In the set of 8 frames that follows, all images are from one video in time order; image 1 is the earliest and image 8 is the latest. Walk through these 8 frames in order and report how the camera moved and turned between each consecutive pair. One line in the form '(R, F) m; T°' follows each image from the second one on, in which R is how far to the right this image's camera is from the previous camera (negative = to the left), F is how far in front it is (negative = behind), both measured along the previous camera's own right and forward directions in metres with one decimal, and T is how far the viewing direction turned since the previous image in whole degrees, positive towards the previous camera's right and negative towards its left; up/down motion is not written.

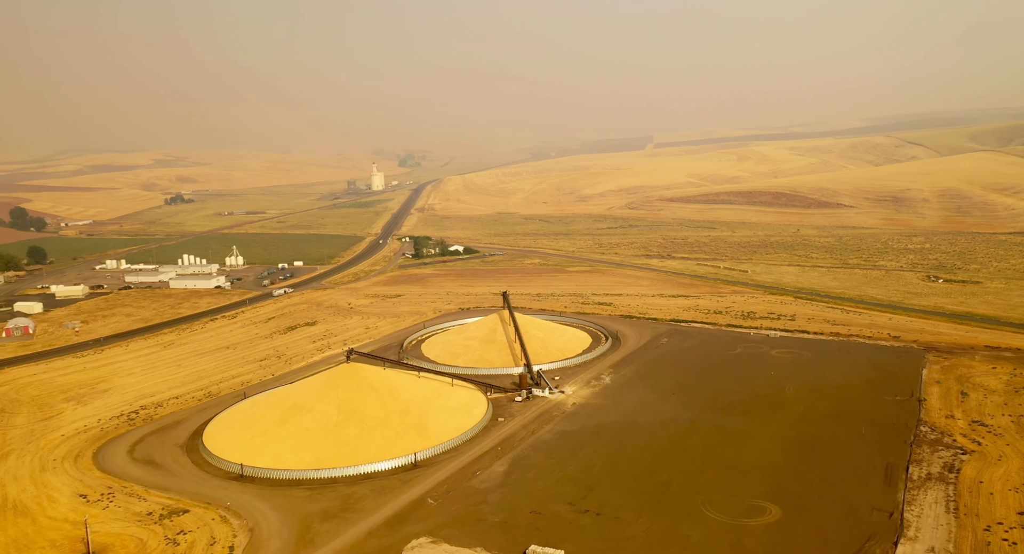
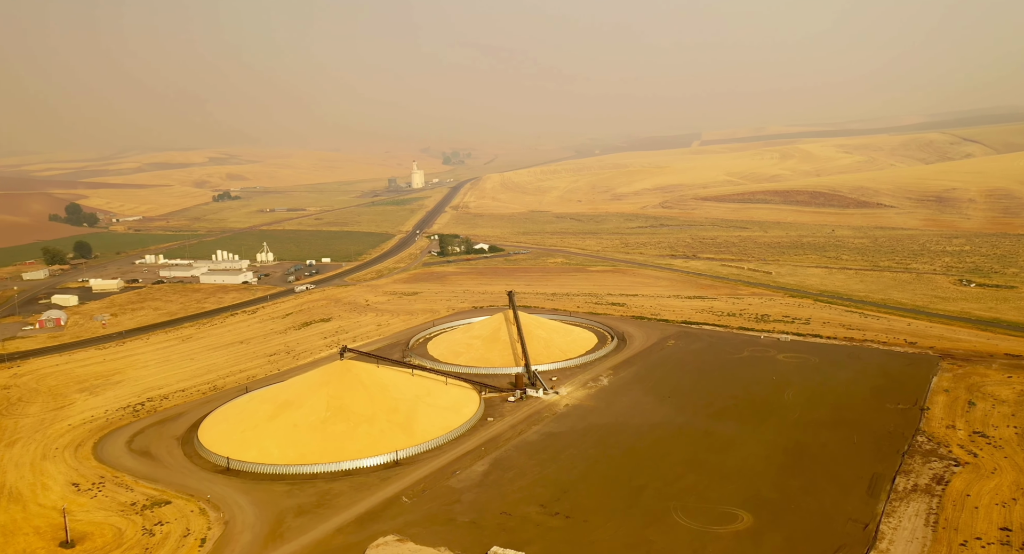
(+1.8, +0.1) m; -3°
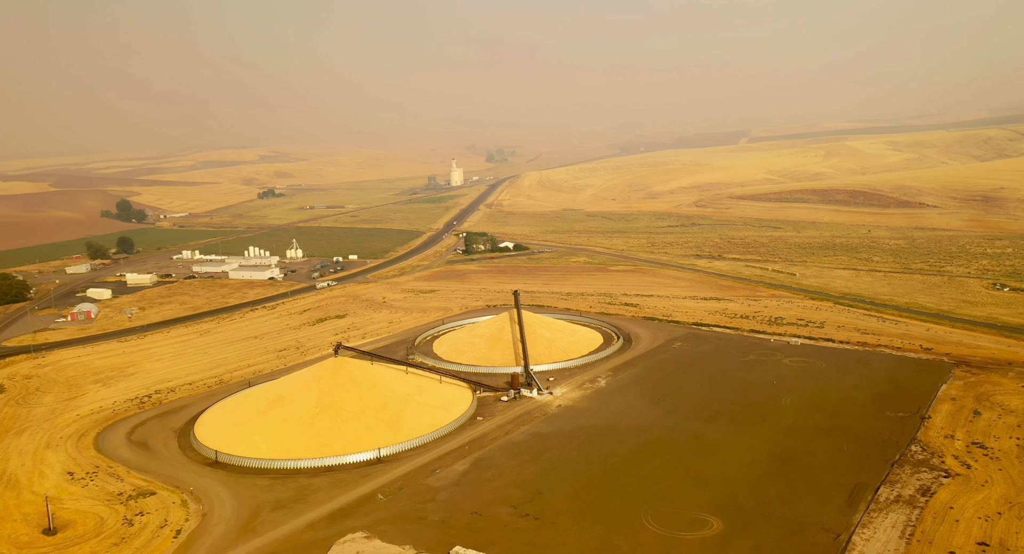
(+1.7, +0.1) m; -3°
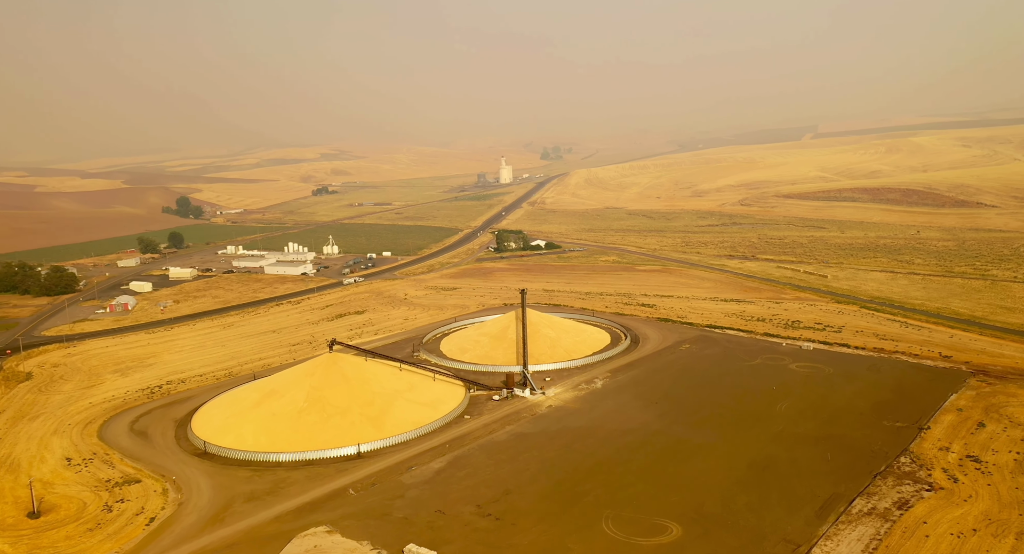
(+2.2, +0.1) m; -4°
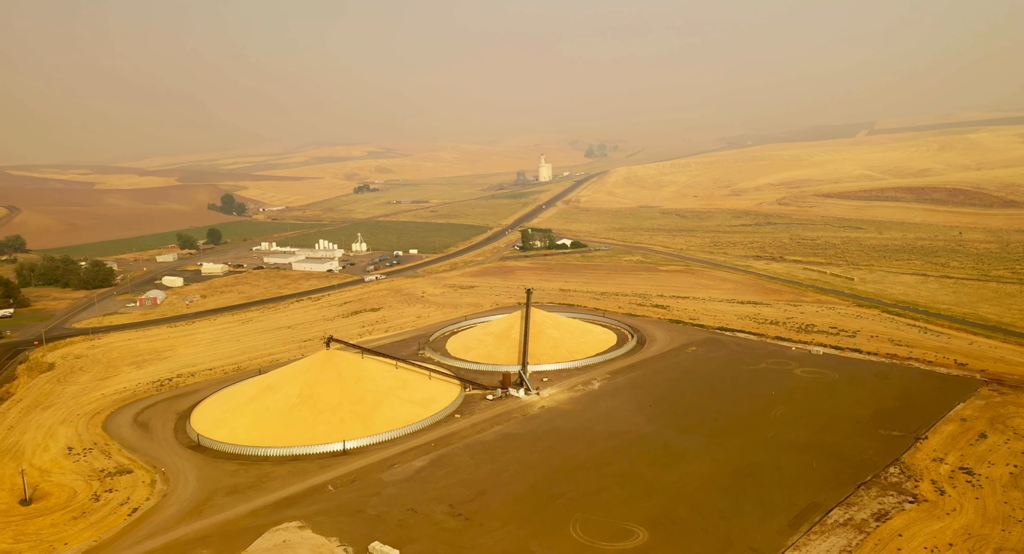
(+1.7, +0.1) m; -3°
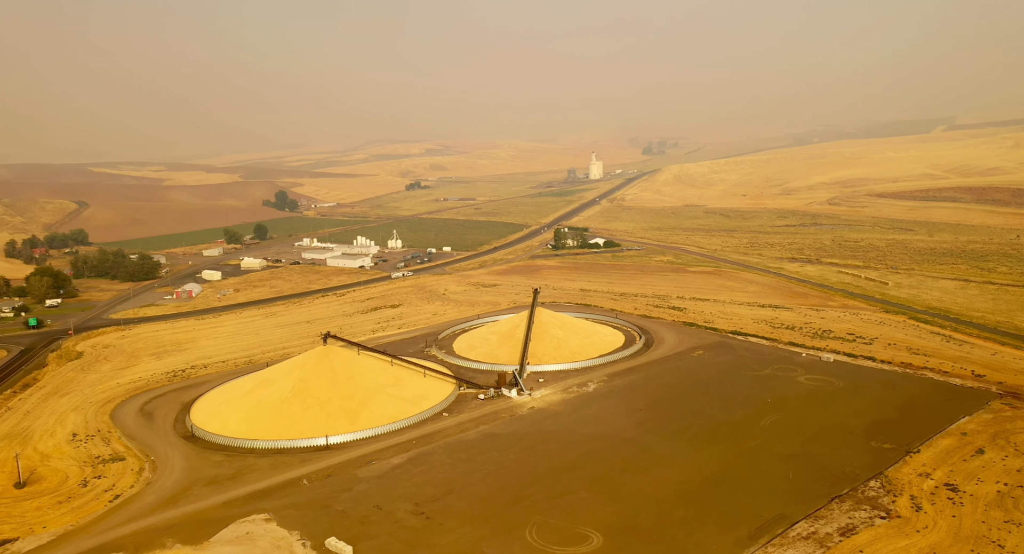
(+2.3, 0.0) m; -4°
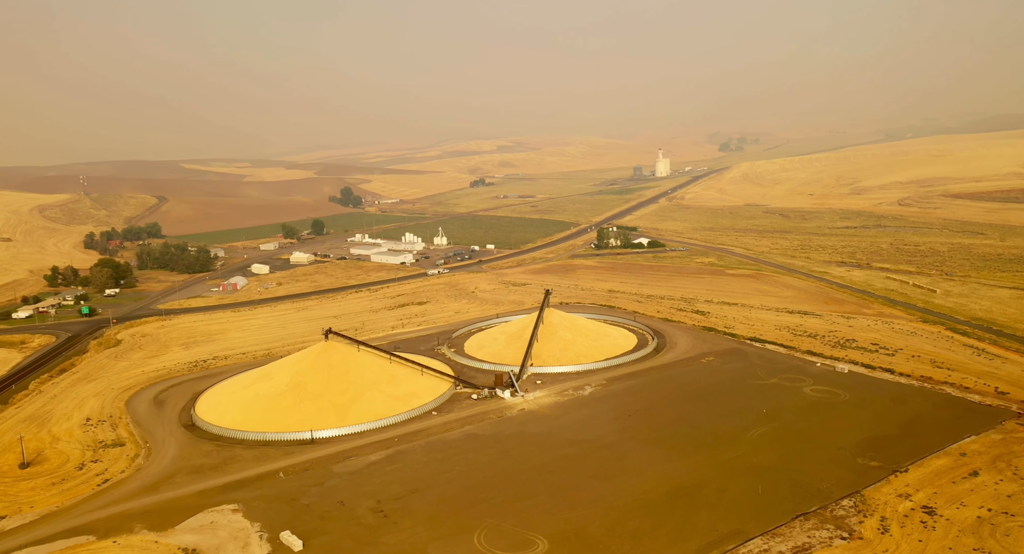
(+2.8, 0.0) m; -5°
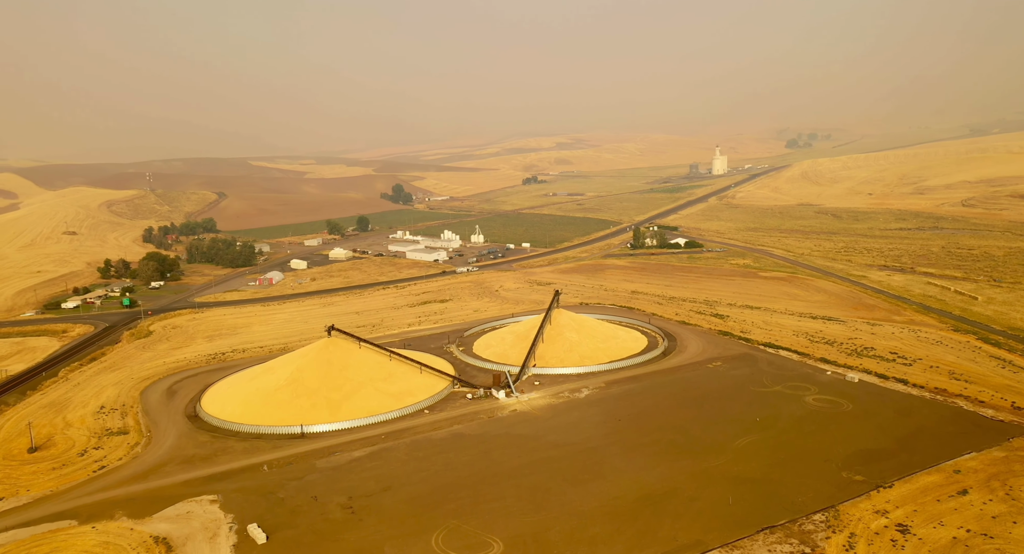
(+2.3, -0.1) m; -4°
